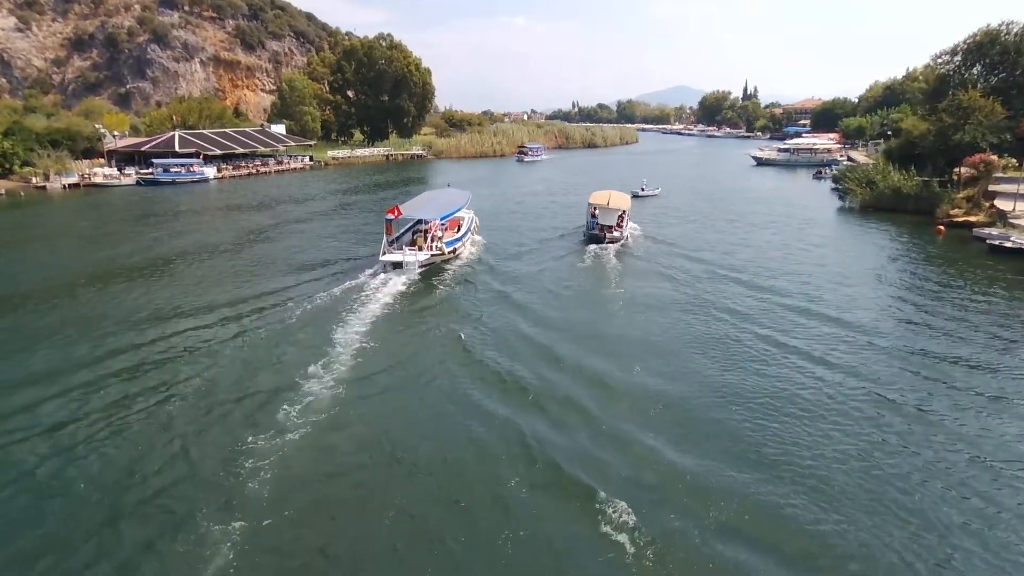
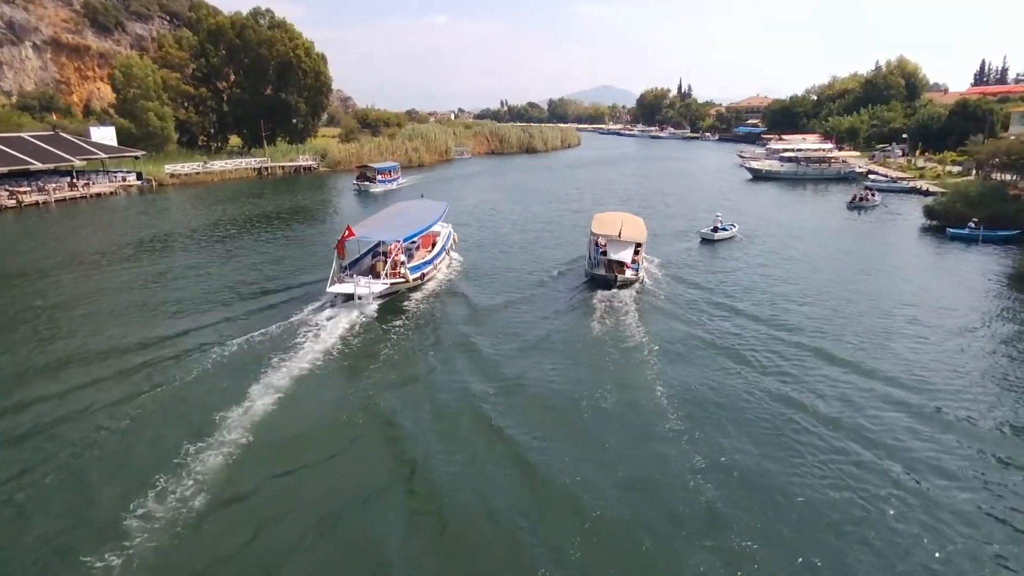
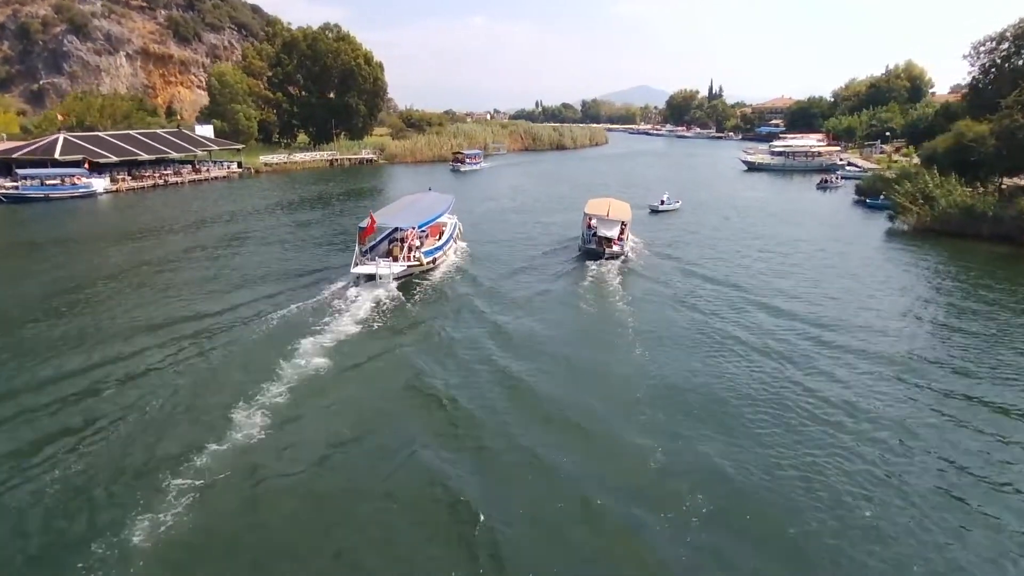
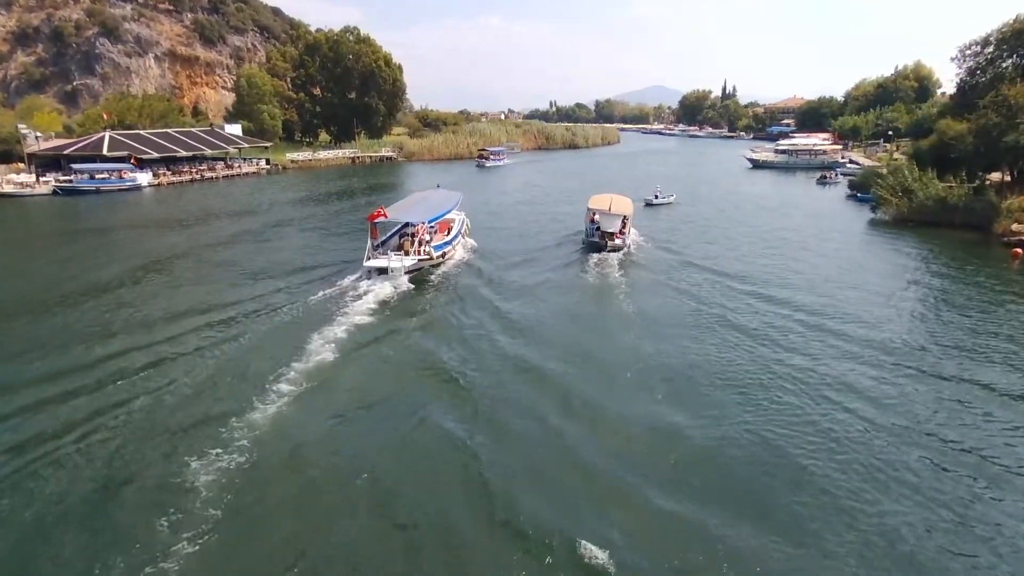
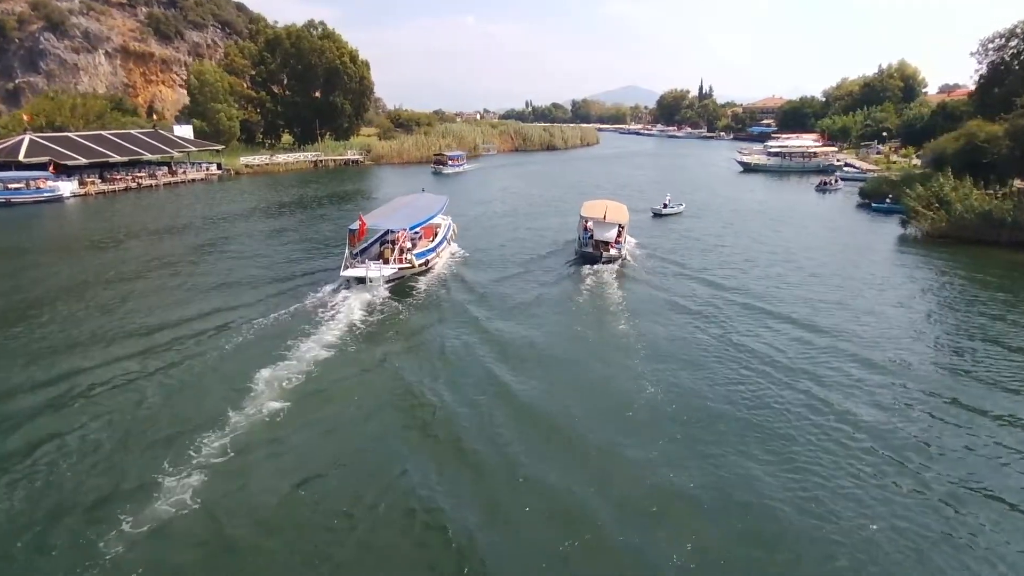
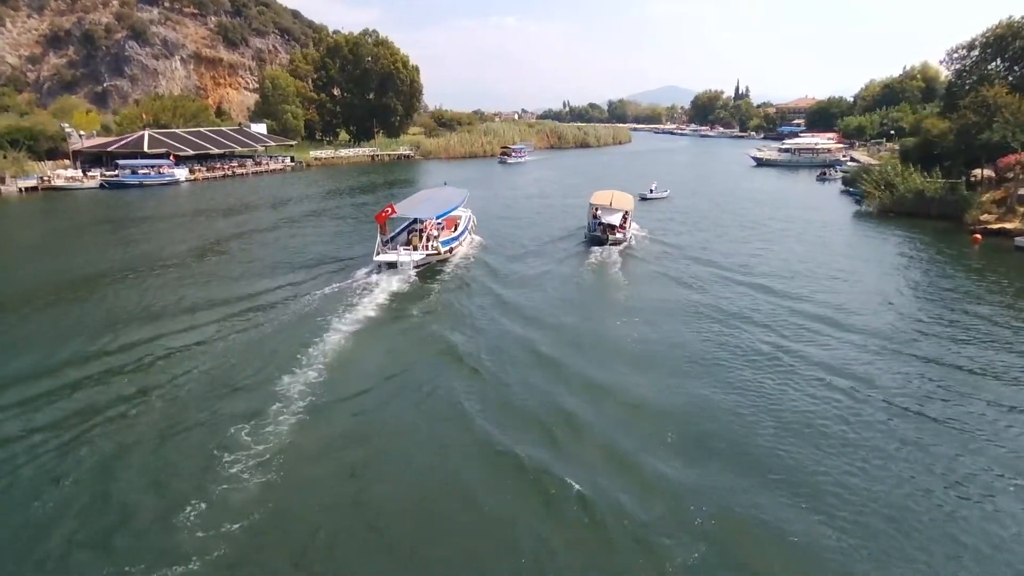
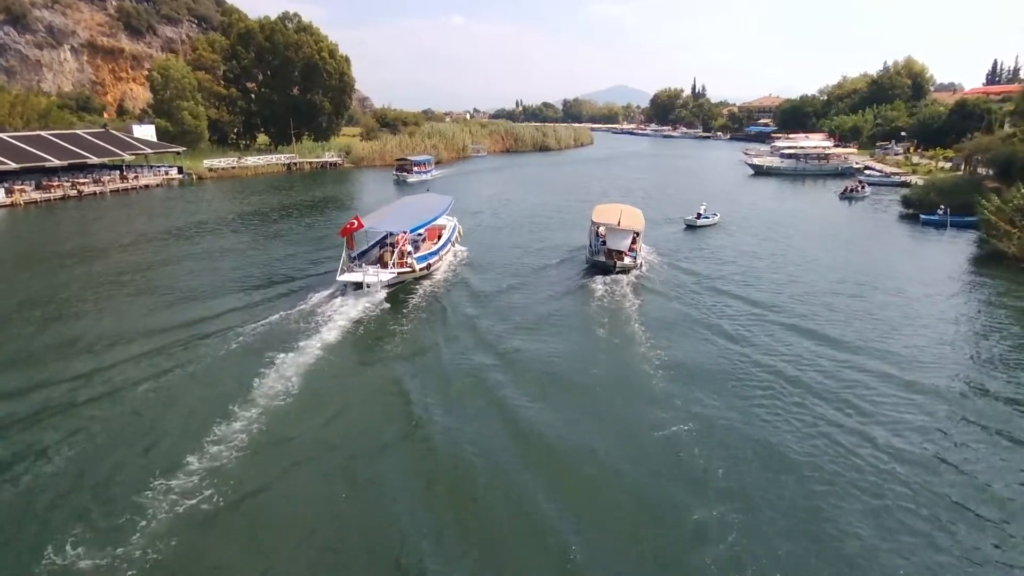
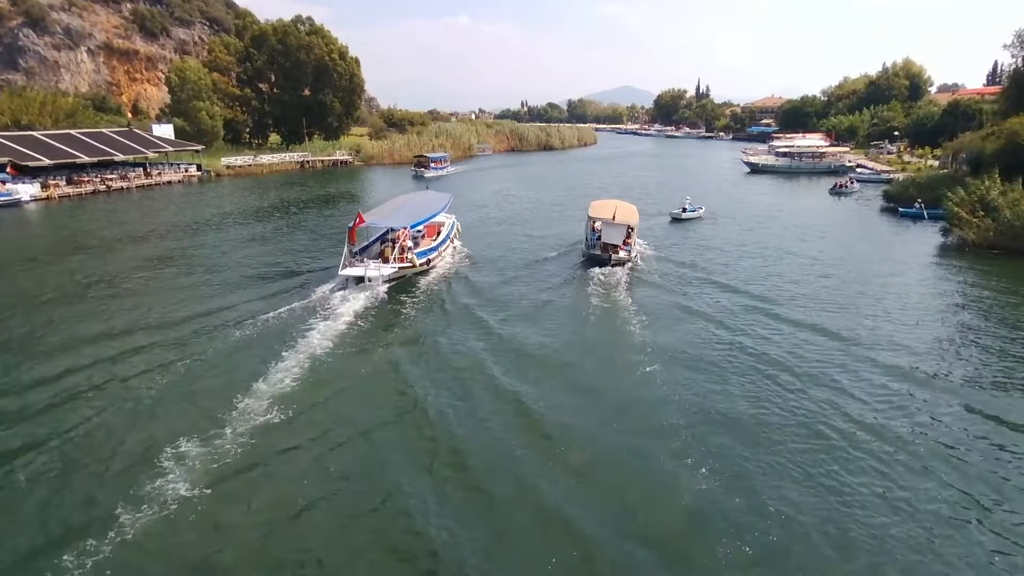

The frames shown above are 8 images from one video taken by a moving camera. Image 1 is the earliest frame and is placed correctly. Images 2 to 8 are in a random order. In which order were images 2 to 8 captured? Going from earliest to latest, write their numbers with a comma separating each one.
6, 4, 3, 5, 8, 7, 2
